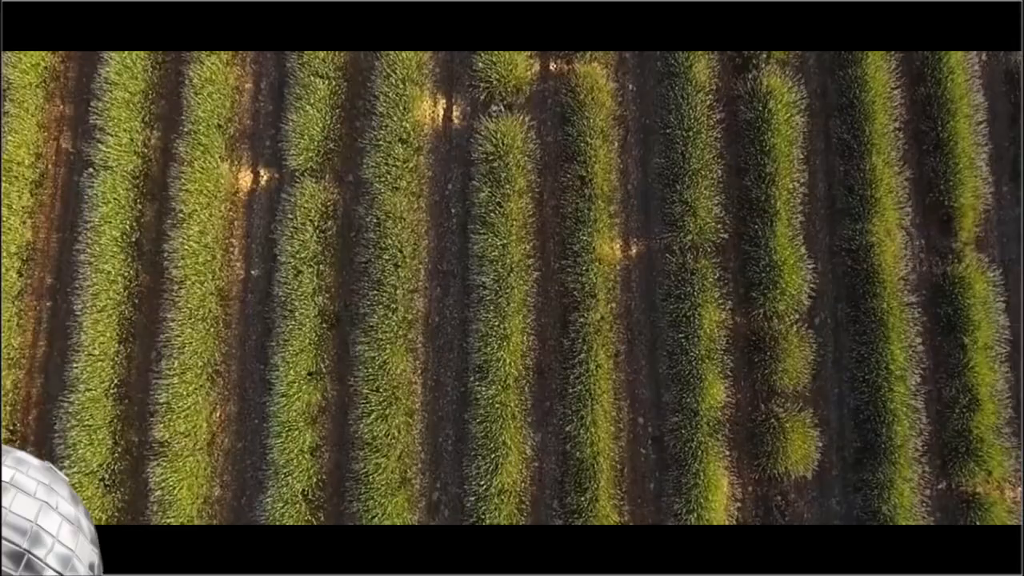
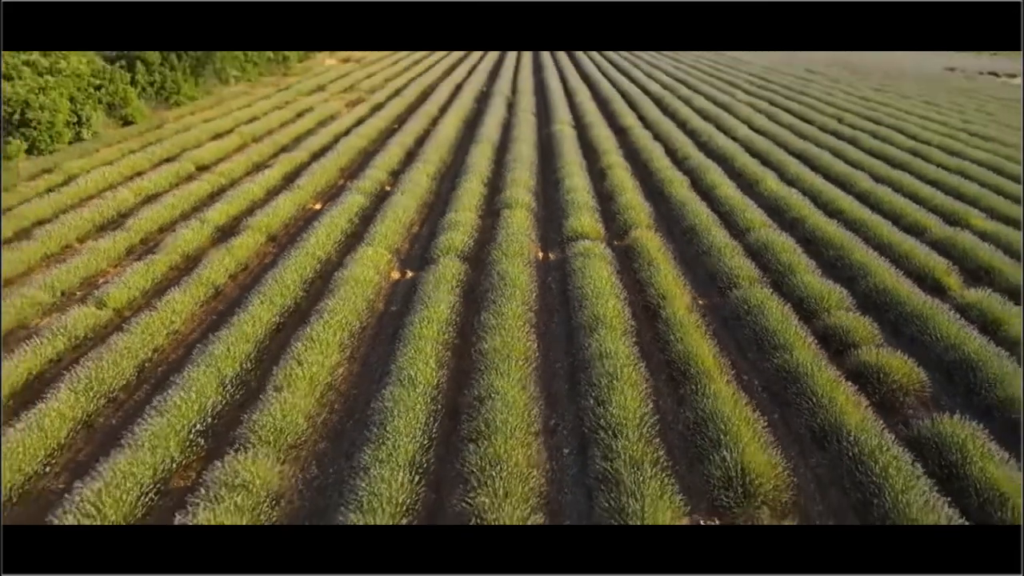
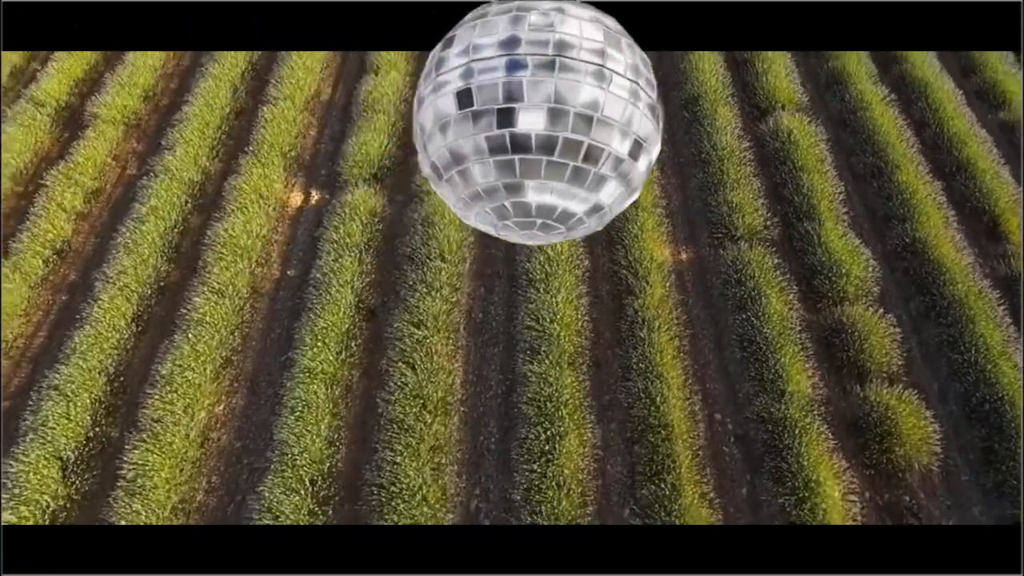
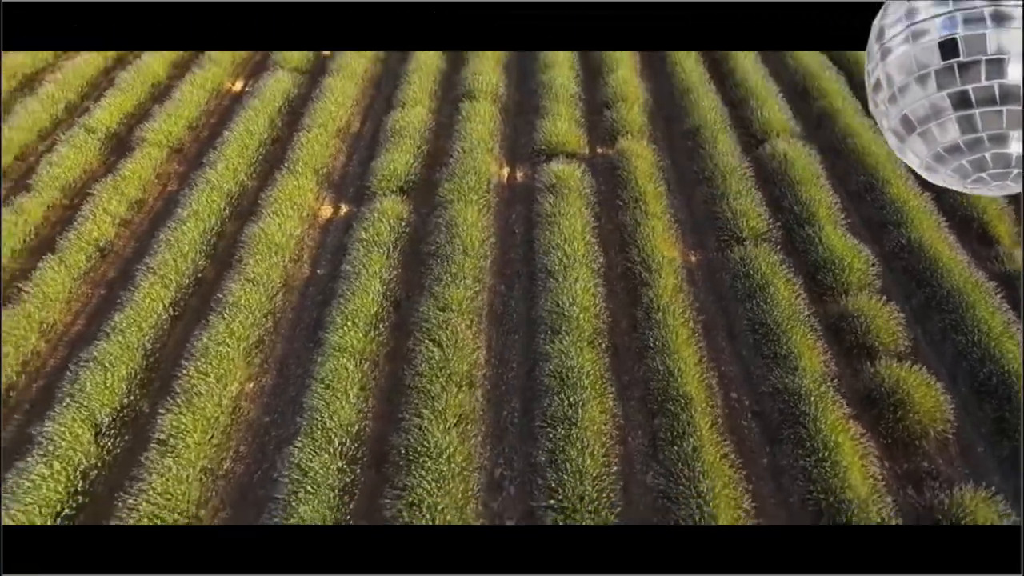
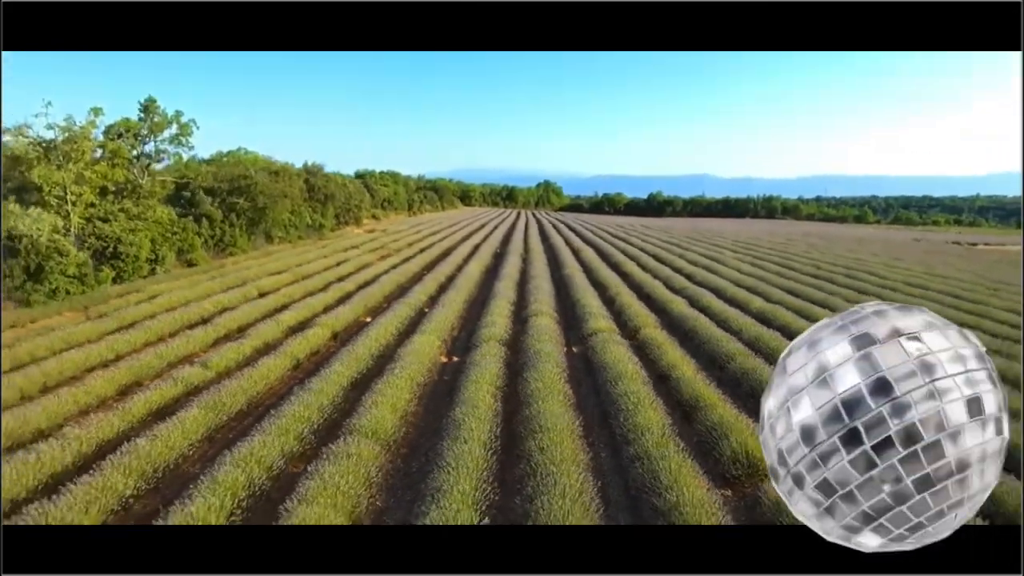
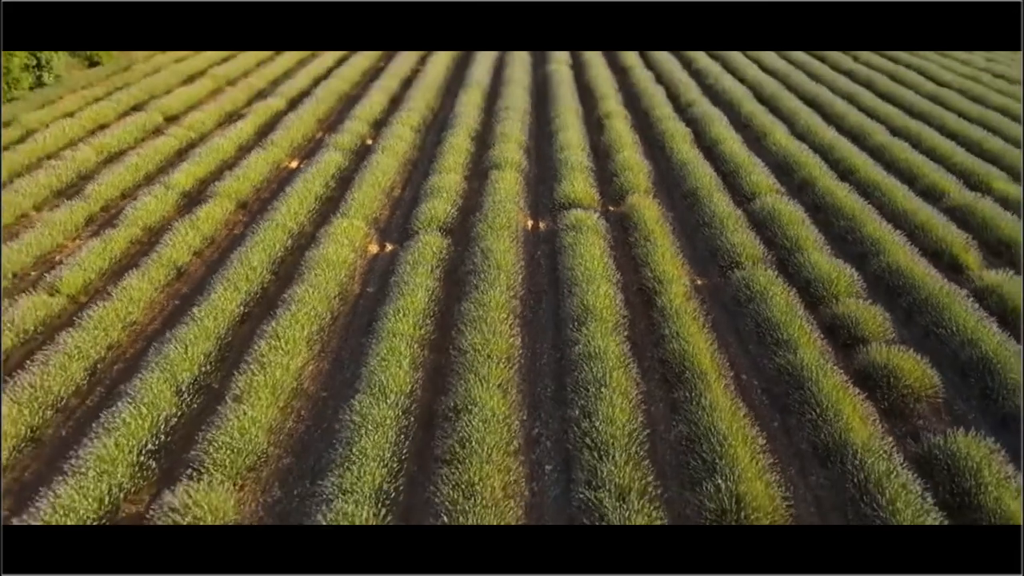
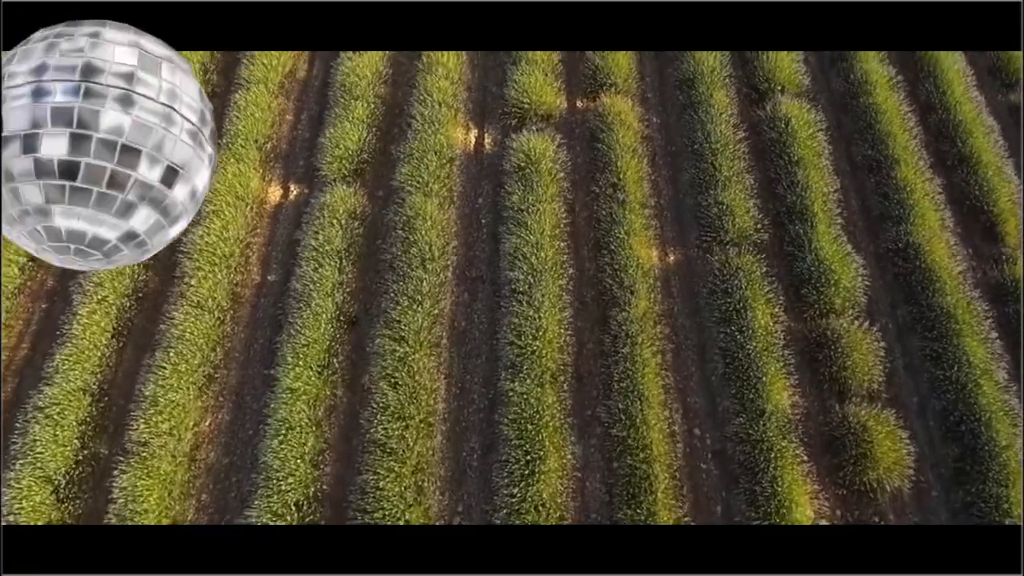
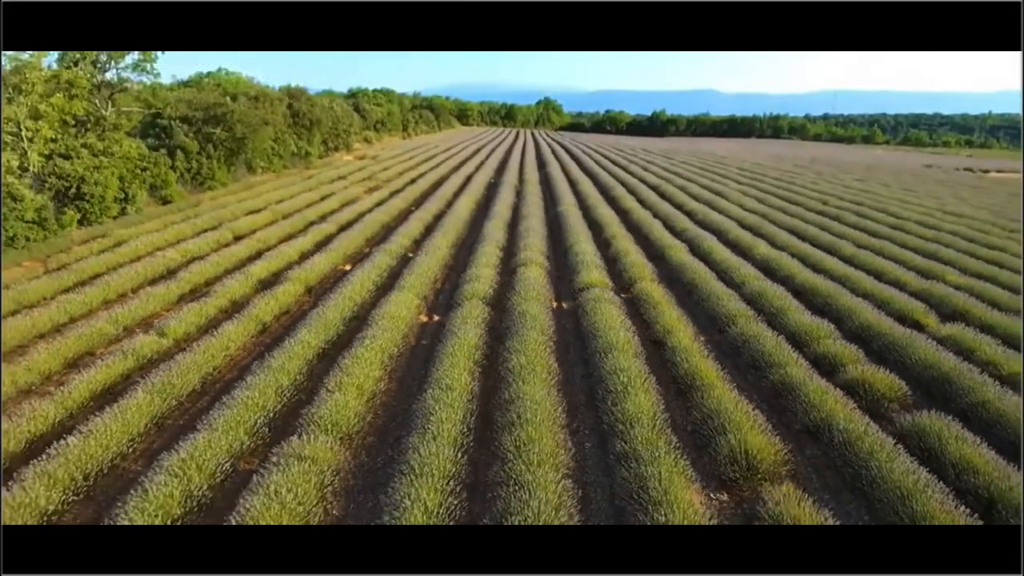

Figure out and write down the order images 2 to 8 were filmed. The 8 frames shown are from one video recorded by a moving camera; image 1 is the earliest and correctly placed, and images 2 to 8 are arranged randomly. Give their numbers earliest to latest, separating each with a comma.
7, 3, 4, 6, 2, 8, 5
